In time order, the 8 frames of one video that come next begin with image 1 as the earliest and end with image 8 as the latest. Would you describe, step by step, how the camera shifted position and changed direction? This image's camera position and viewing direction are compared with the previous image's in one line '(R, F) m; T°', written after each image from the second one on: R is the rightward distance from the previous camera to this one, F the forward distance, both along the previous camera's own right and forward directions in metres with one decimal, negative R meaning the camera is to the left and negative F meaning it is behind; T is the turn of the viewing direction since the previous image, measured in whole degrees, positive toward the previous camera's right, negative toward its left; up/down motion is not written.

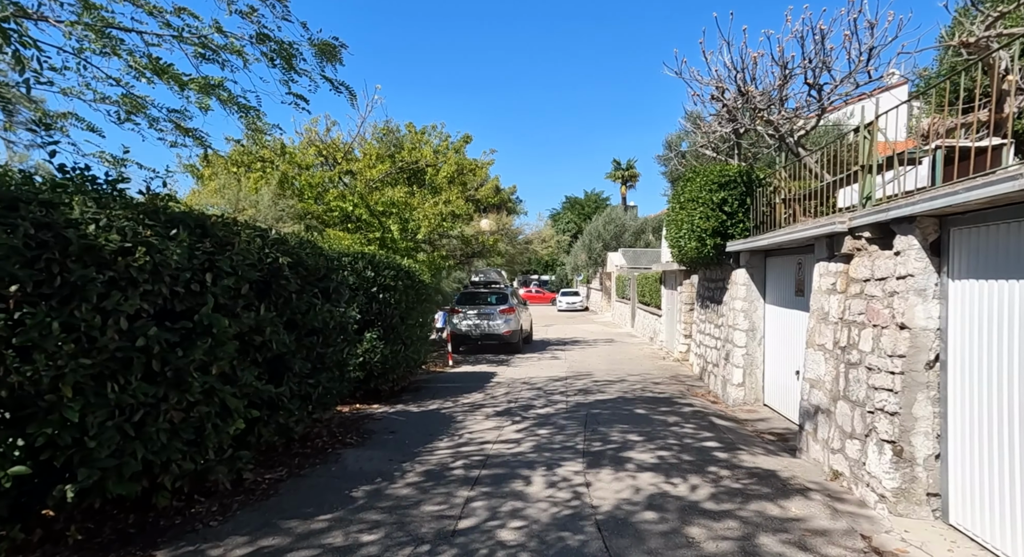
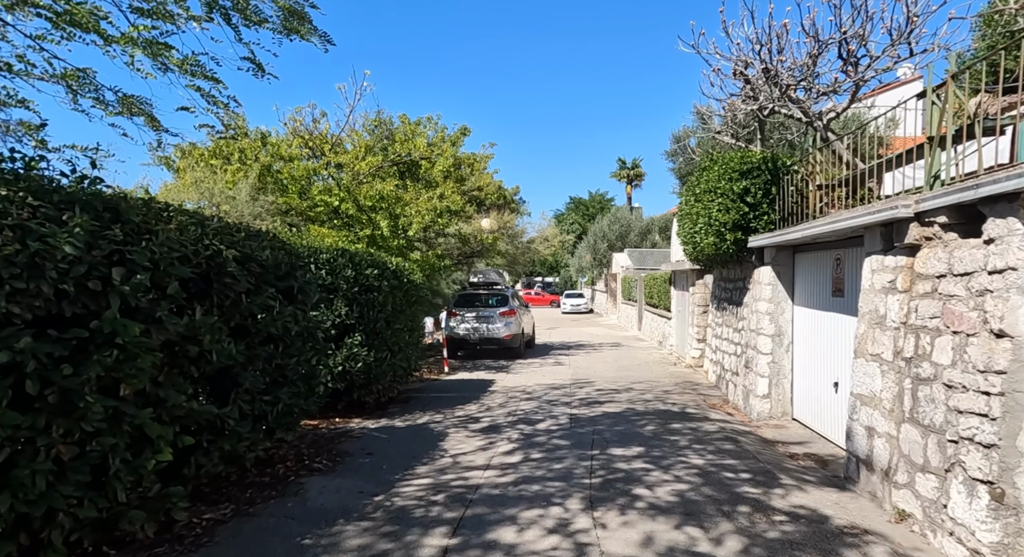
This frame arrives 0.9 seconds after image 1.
(+0.1, +1.0) m; 0°
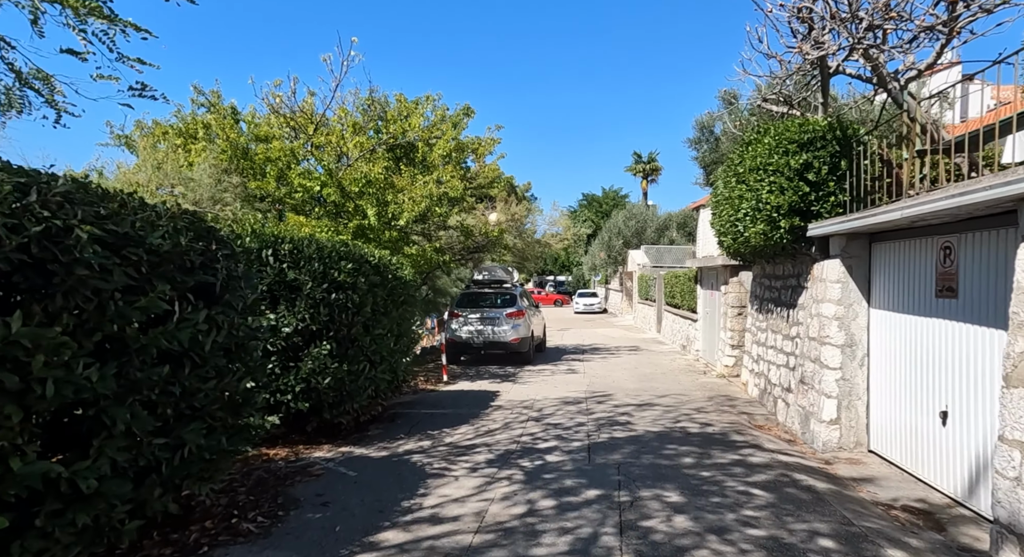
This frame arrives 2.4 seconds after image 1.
(+0.1, +1.7) m; -1°
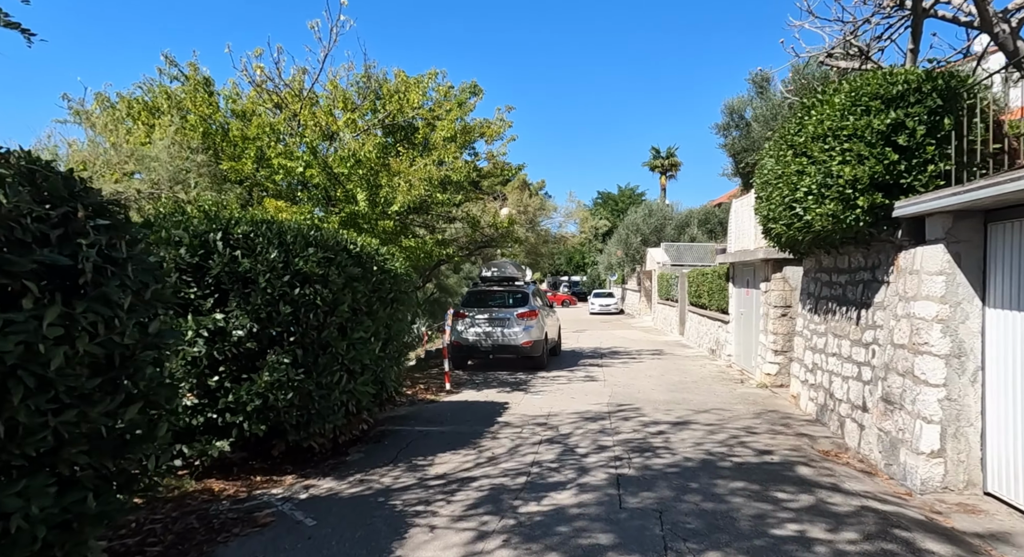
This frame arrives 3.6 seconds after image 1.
(0.0, +1.5) m; -1°
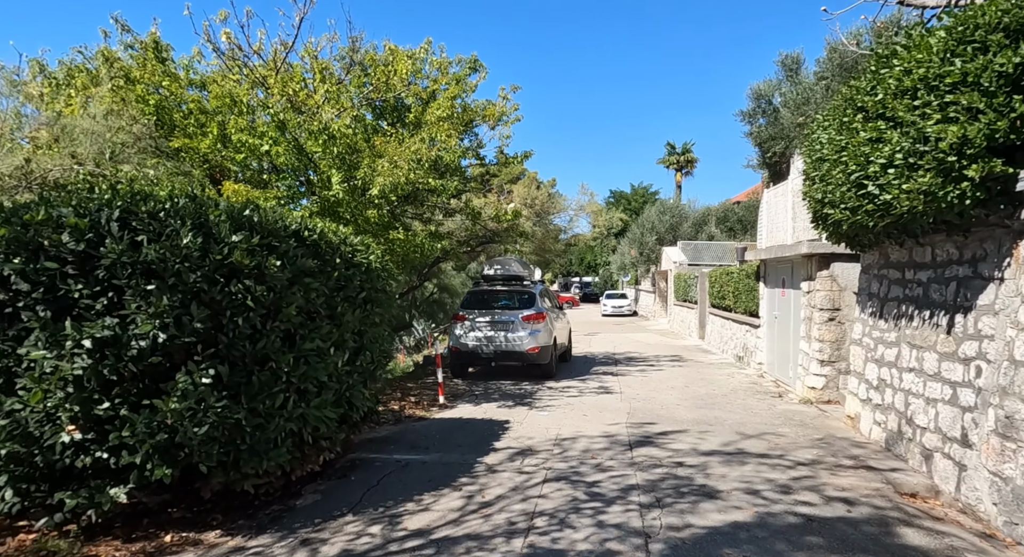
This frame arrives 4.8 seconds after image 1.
(+0.1, +1.5) m; -1°
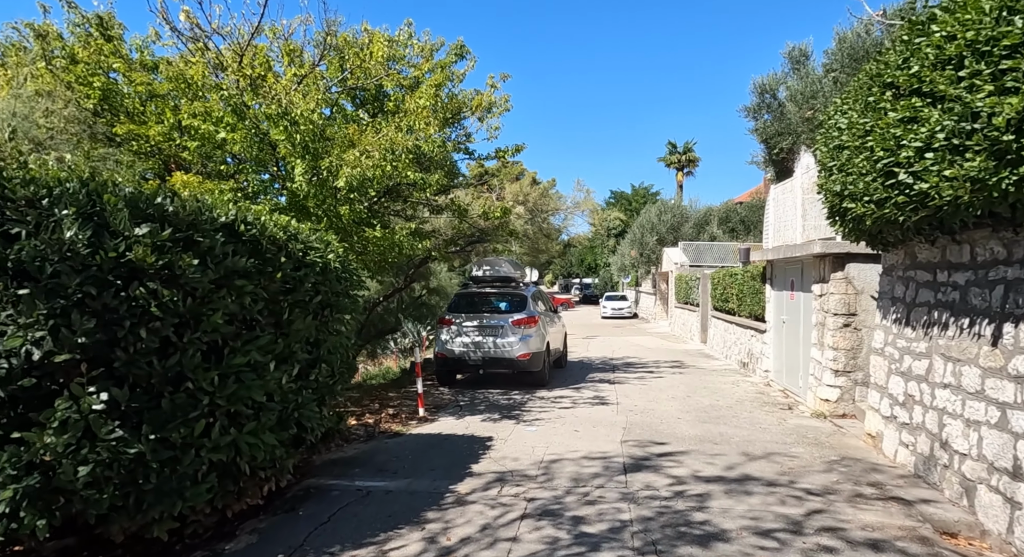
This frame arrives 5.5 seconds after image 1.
(+0.2, +0.8) m; 0°
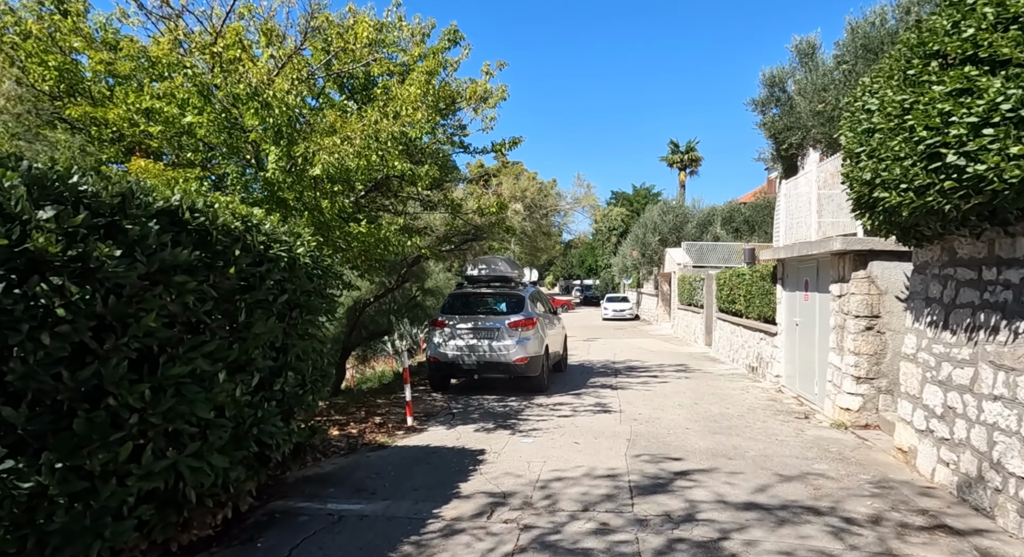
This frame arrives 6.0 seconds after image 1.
(+0.1, +0.7) m; 0°
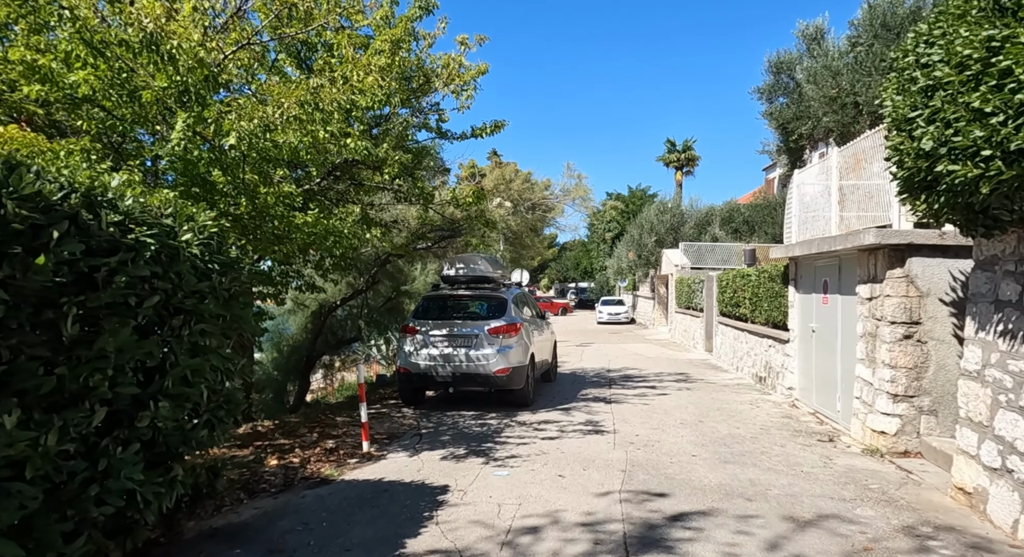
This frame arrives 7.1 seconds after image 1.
(+0.2, +1.3) m; 0°
